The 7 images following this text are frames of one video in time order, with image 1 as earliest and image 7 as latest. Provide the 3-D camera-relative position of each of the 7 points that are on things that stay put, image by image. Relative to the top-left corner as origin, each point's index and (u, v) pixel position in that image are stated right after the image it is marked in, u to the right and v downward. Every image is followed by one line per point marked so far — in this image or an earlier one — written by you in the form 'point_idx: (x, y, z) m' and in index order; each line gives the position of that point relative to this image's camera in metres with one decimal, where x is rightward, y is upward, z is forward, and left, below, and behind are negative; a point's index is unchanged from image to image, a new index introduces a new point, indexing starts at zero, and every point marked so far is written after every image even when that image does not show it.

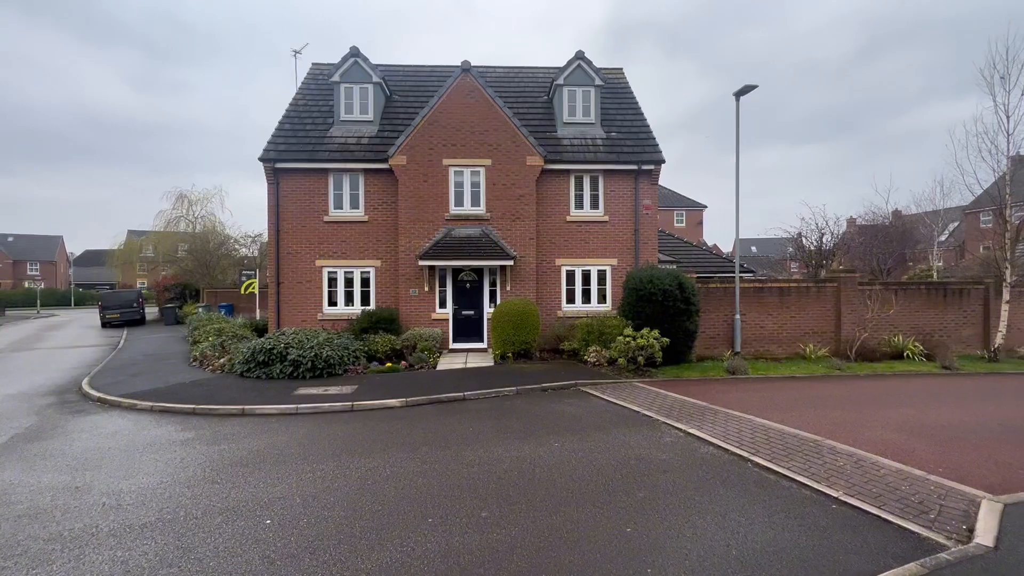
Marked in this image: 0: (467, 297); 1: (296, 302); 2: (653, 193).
0: (-1.5, -0.3, +16.2) m
1: (-7.5, -0.5, +16.4) m
2: (+5.1, +3.5, +17.0) m
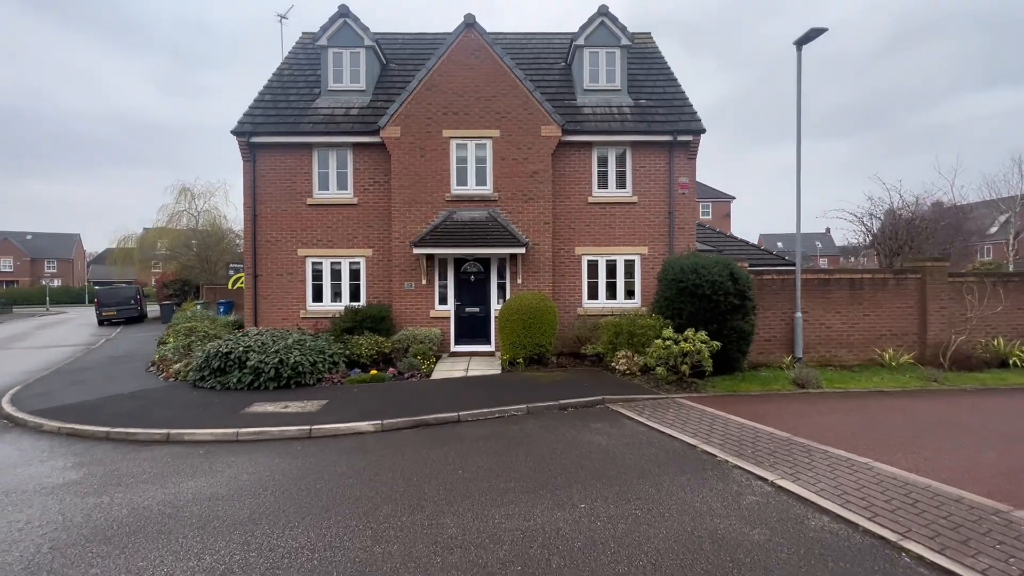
0: (-1.2, -0.1, +13.8) m
1: (-7.2, -0.3, +14.3) m
2: (+5.5, +3.7, +14.4) m
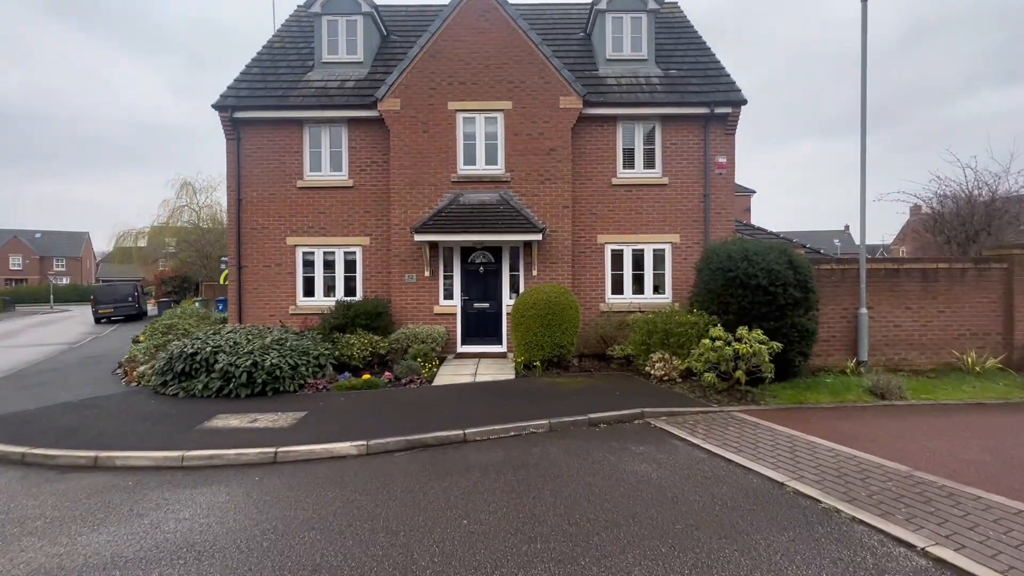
0: (-0.8, +0.1, +12.2) m
1: (-6.8, -0.1, +12.8) m
2: (+5.9, +3.9, +12.7) m
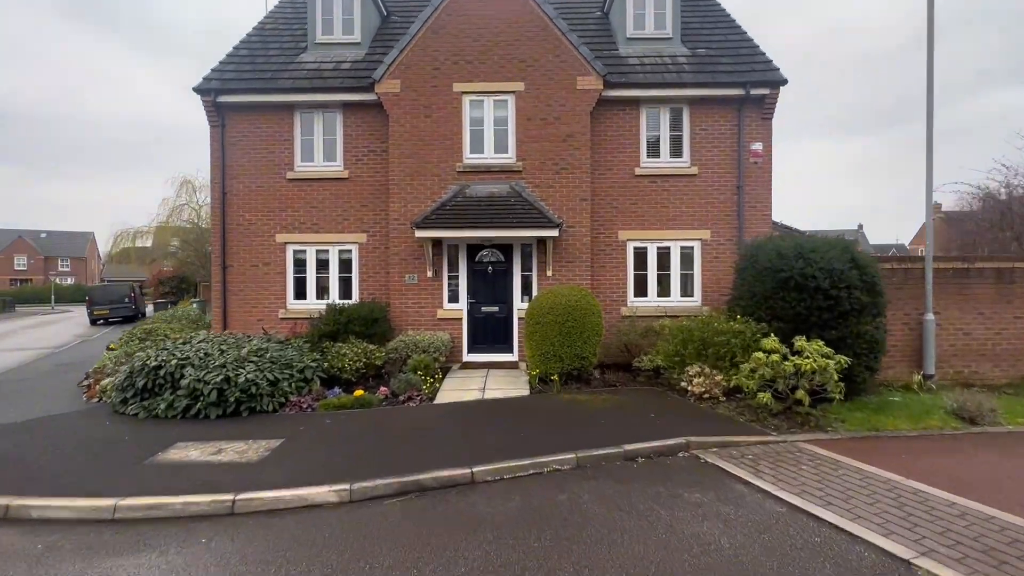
0: (-0.5, 0.0, +11.0) m
1: (-6.5, -0.1, +11.7) m
2: (+6.2, +3.8, +11.4) m
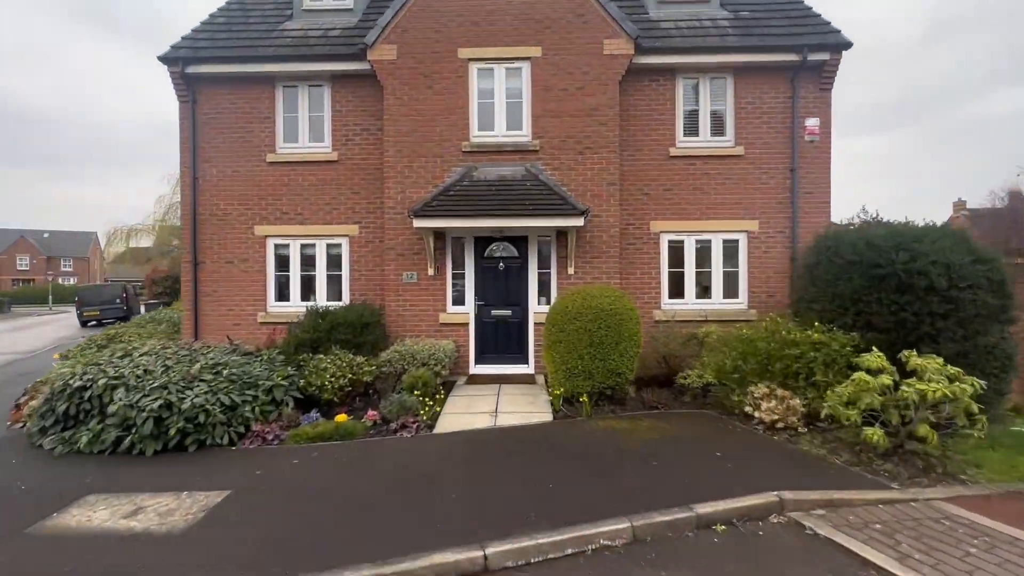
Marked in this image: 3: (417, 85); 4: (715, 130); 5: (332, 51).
0: (-0.2, 0.0, +9.4) m
1: (-6.2, -0.1, +10.1) m
2: (+6.5, +3.8, +9.7) m
3: (-1.9, +4.1, +9.5) m
4: (+4.3, +3.3, +9.9) m
5: (-3.7, +4.9, +9.8) m
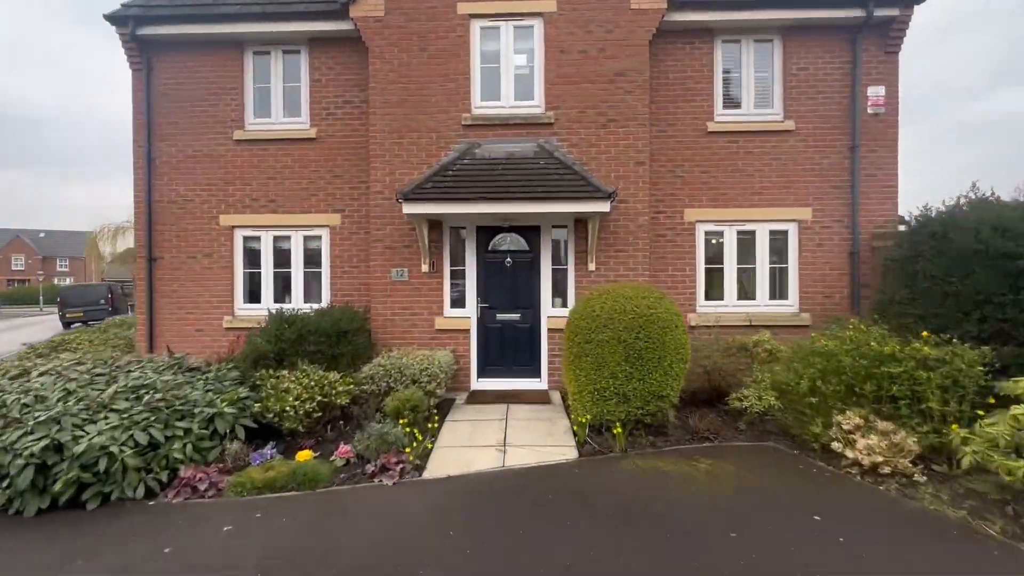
0: (-0.1, 0.0, +7.9) m
1: (-6.0, -0.1, +8.7) m
2: (+6.6, +3.8, +8.2) m
3: (-1.8, +4.1, +8.0) m
4: (+4.5, +3.4, +8.4) m
5: (-3.6, +4.9, +8.3) m
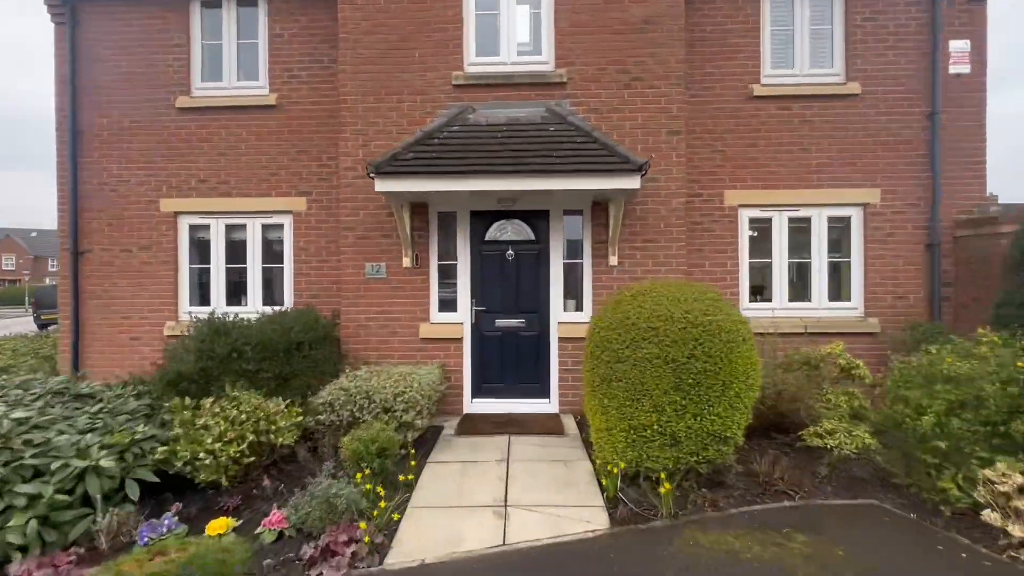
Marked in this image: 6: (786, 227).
0: (0.0, +0.1, +6.4) m
1: (-6.0, -0.1, +7.2) m
2: (+6.7, +3.8, +6.7) m
3: (-1.7, +4.1, +6.5) m
4: (+4.5, +3.4, +6.9) m
5: (-3.6, +4.9, +6.8) m
6: (+4.0, +0.9, +6.8) m
